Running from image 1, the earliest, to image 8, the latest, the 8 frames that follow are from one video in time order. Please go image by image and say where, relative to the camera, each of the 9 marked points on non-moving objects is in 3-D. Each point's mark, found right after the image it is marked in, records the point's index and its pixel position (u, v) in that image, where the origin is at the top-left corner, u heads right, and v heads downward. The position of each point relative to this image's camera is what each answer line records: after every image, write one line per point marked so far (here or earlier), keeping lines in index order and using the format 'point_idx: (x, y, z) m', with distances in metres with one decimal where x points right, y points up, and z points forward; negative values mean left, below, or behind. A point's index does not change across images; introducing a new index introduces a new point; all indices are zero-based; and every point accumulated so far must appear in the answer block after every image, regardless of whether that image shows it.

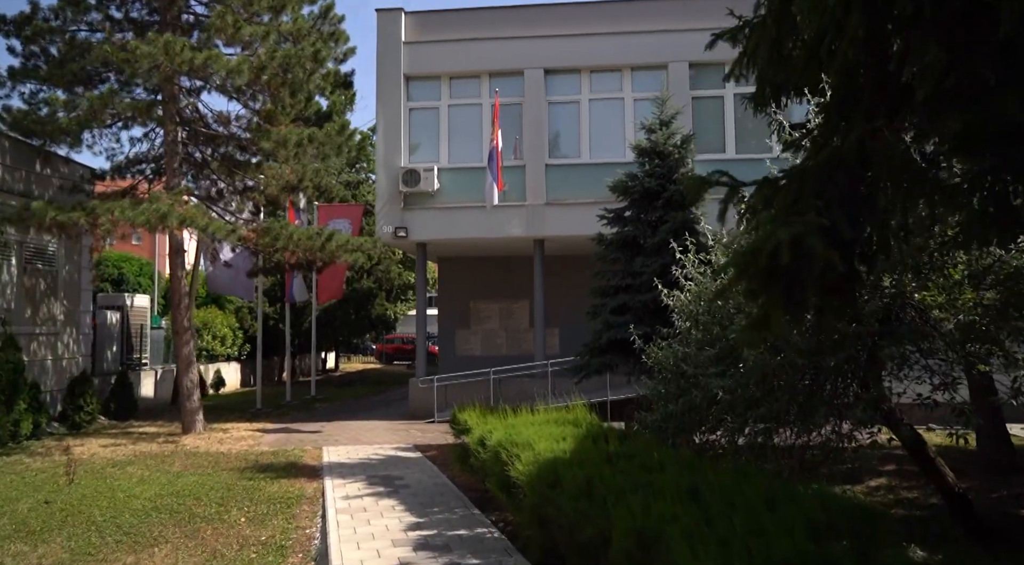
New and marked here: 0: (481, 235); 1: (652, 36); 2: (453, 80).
0: (-0.6, +0.9, +15.5) m
1: (+2.7, +4.9, +15.5) m
2: (-1.2, +4.1, +16.1) m
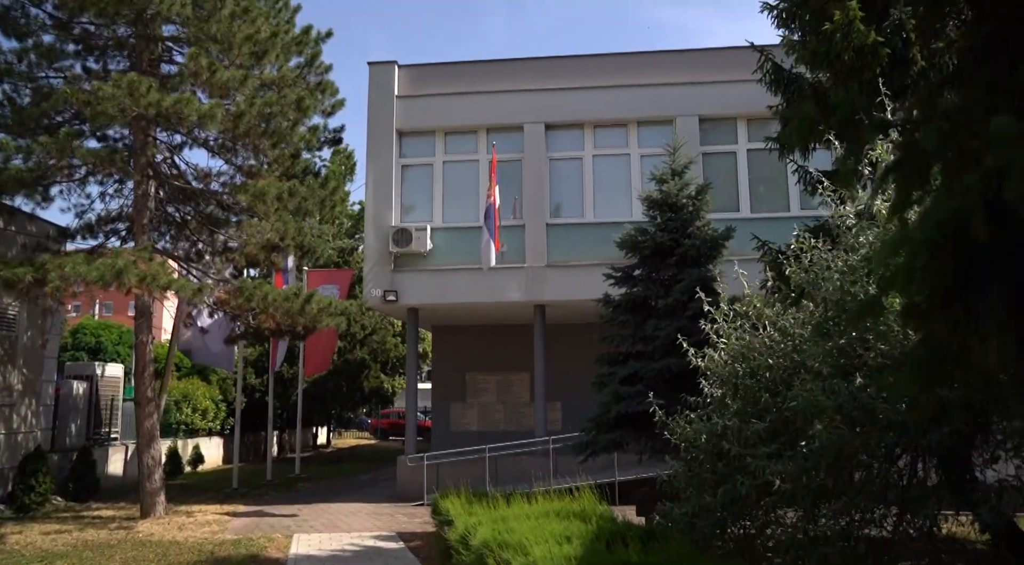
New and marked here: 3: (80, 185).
0: (-0.7, -0.3, +14.3) m
1: (+2.7, +3.6, +14.7) m
2: (-1.2, +2.8, +15.2) m
3: (-7.1, +1.6, +13.1) m
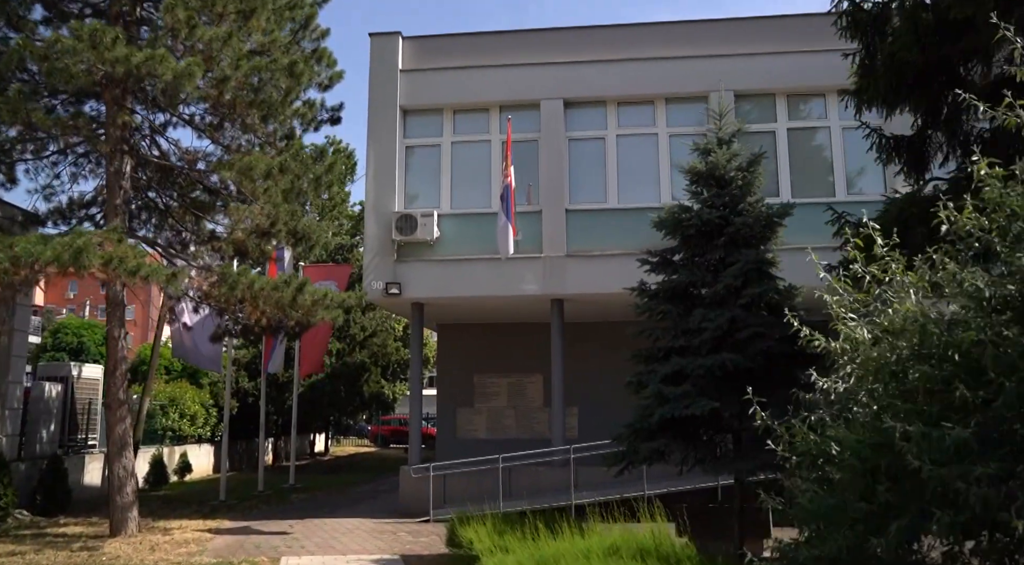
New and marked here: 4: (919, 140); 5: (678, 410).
0: (-0.4, -0.2, +12.9) m
1: (+3.0, +3.7, +13.3) m
2: (-1.0, +2.9, +13.9) m
3: (-6.9, +1.8, +11.7) m
4: (+4.3, +1.5, +8.3) m
5: (+1.6, -1.2, +7.7) m
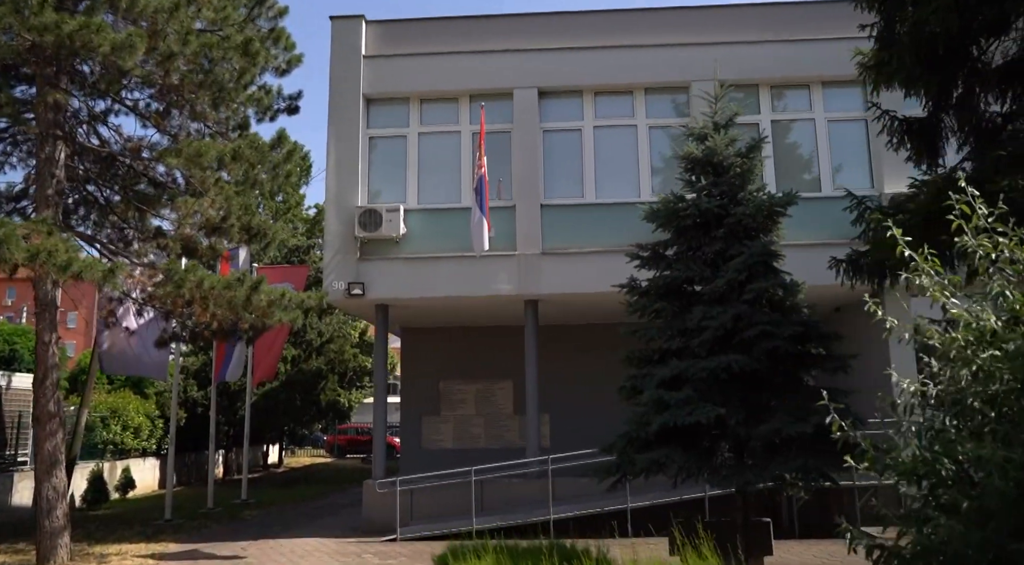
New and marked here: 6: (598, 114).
0: (-0.8, -0.2, +12.1) m
1: (+2.5, +3.7, +12.7) m
2: (-1.4, +2.9, +13.0) m
3: (-7.2, +1.8, +10.5) m
4: (+4.1, +1.6, +7.7) m
5: (+1.5, -1.2, +7.0) m
6: (+1.4, +2.7, +12.8) m
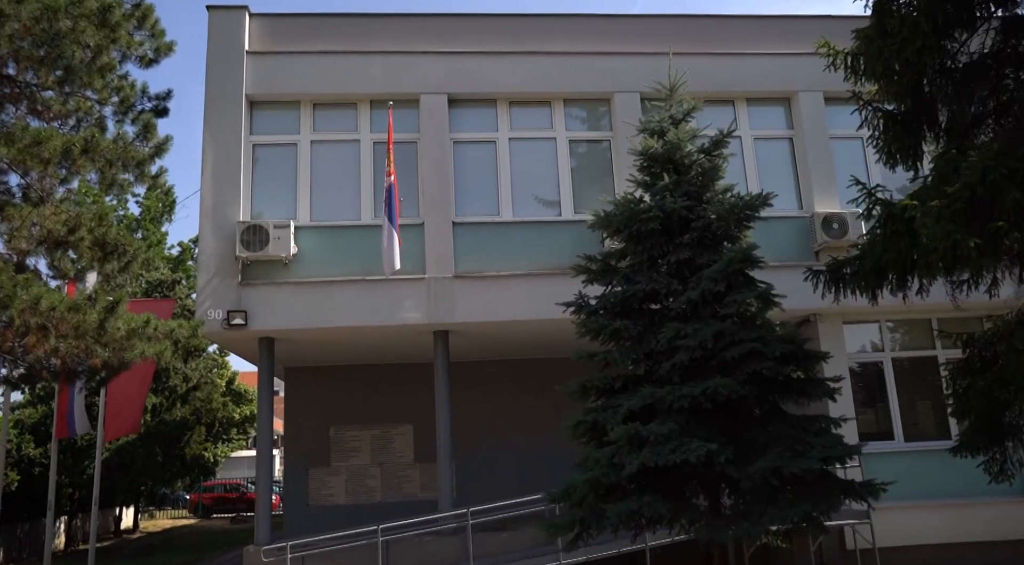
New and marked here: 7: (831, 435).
0: (-2.0, -0.5, +10.5) m
1: (+1.1, +3.3, +11.8) m
2: (-2.8, +2.5, +11.5) m
3: (-8.1, +1.5, +8.0) m
4: (+3.5, +1.4, +7.0) m
5: (+1.1, -1.3, +5.7) m
6: (0.0, +2.3, +11.7) m
7: (+2.5, -1.2, +6.1) m
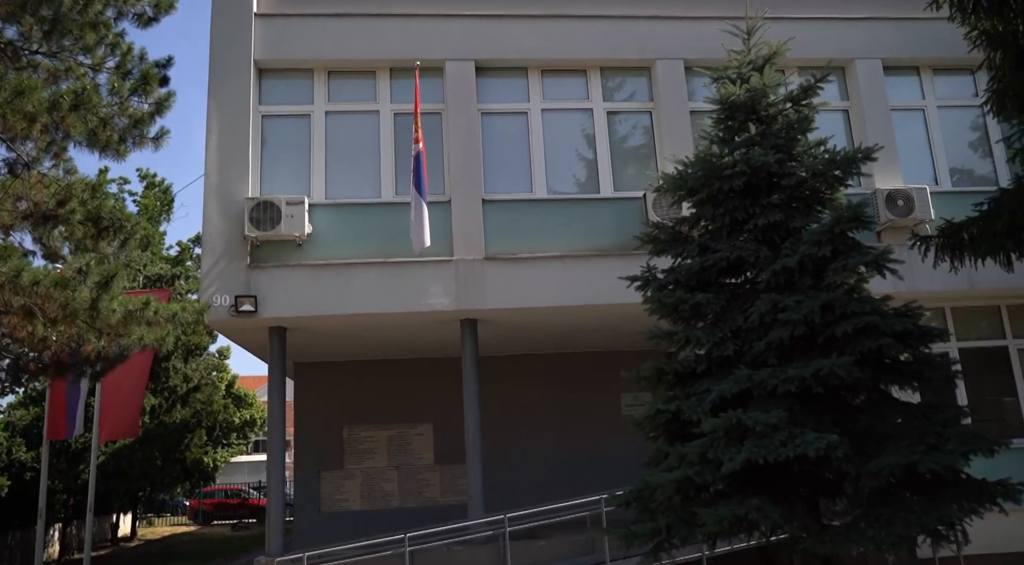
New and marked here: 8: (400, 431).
0: (-1.6, -0.3, +9.5) m
1: (+1.6, +3.5, +10.8) m
2: (-2.4, +2.7, +10.5) m
3: (-7.7, +1.7, +7.0) m
4: (+4.0, +1.7, +6.1) m
5: (+1.6, -1.0, +4.8) m
6: (+0.5, +2.5, +10.7) m
7: (+2.9, -0.9, +5.1) m
8: (-1.7, -2.4, +12.5) m
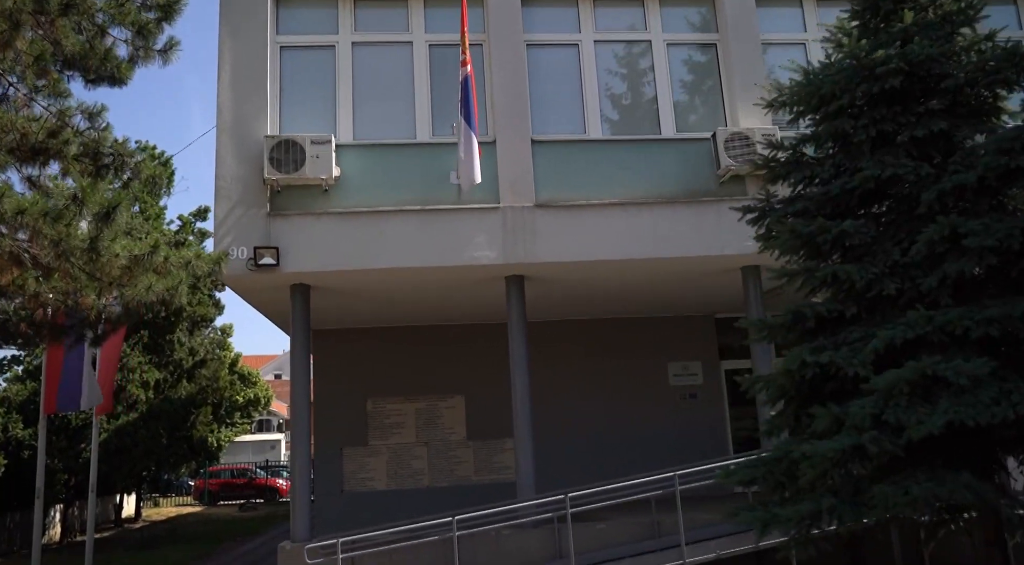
0: (-1.0, +0.2, +8.3) m
1: (+2.1, +4.1, +9.6) m
2: (-1.8, +3.3, +9.3) m
3: (-7.1, +2.2, +5.9) m
4: (+4.6, +2.1, +4.9) m
5: (+2.2, -0.6, +3.7) m
6: (+1.1, +3.1, +9.5) m
7: (+3.5, -0.5, +4.0) m
8: (-1.2, -1.8, +11.5) m
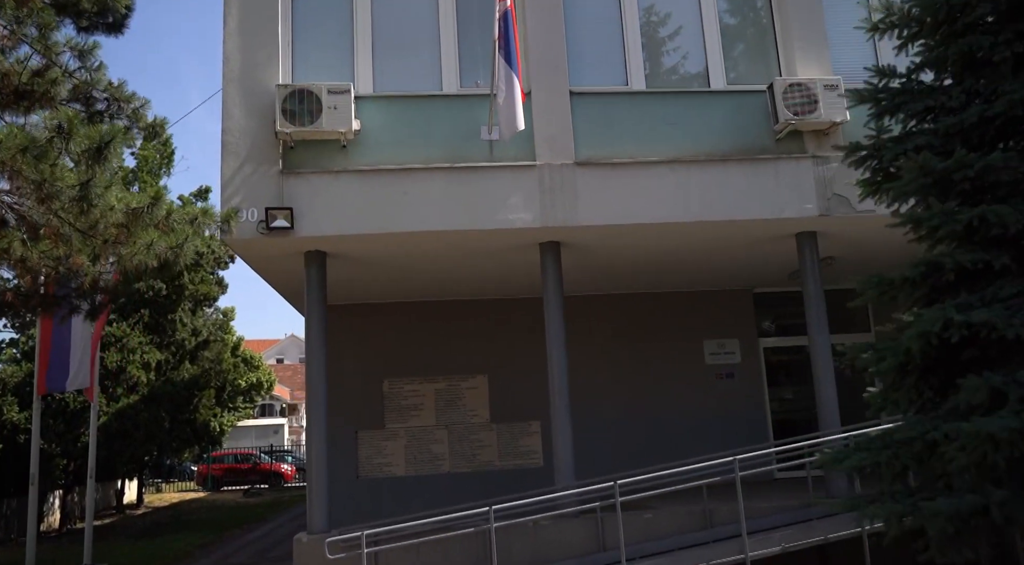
0: (-0.6, +0.5, +7.5) m
1: (+2.5, +4.5, +8.8) m
2: (-1.4, +3.6, +8.4) m
3: (-6.7, +2.4, +5.0) m
4: (+4.9, +2.4, +4.1) m
5: (+2.5, -0.3, +2.9) m
6: (+1.4, +3.4, +8.7) m
7: (+3.9, -0.2, +3.2) m
8: (-0.8, -1.4, +10.7) m
